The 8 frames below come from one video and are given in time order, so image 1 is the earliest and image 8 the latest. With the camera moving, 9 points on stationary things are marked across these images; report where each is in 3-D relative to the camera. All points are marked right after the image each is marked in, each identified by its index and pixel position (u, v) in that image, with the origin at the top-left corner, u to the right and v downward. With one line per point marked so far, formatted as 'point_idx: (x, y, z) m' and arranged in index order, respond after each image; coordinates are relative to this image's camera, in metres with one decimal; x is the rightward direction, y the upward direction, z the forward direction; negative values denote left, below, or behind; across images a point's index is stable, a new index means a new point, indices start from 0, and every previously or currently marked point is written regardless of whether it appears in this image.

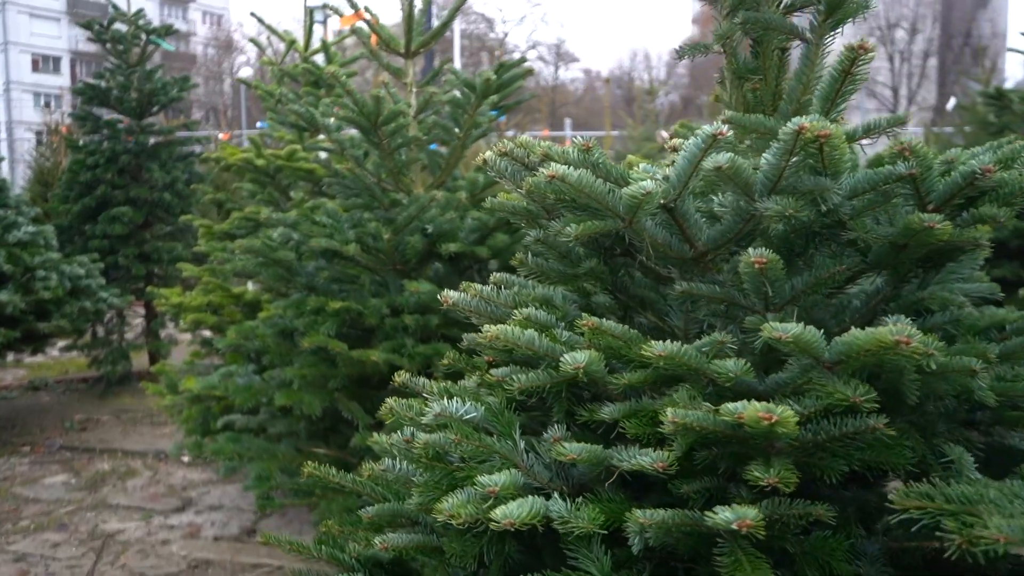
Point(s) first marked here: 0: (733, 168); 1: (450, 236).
0: (+0.5, +0.3, +2.0) m
1: (-0.3, +0.3, +4.5) m
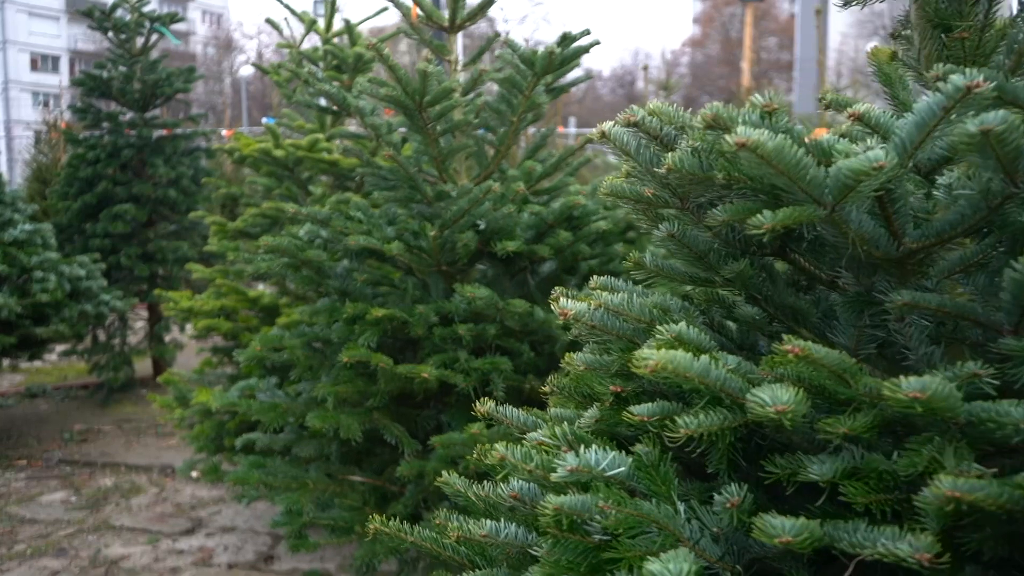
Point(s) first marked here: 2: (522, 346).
0: (+0.8, +0.2, +1.4) m
1: (0.0, +0.2, +4.0) m
2: (0.0, -0.3, +3.8) m
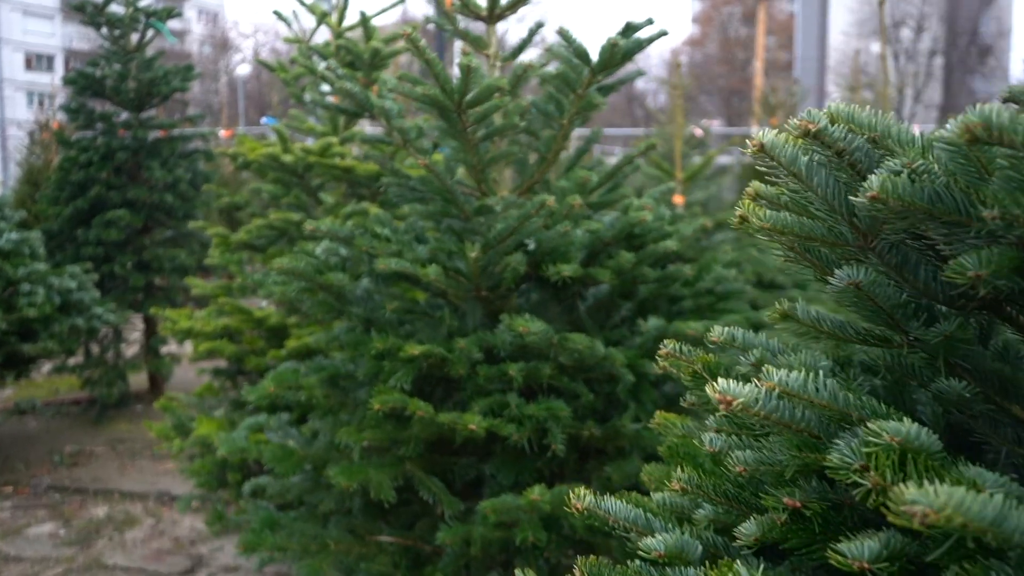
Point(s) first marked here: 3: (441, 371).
0: (+1.0, +0.1, +0.9) m
1: (+0.2, +0.1, +3.4) m
2: (+0.2, -0.4, +3.2) m
3: (-0.3, -0.3, +3.3) m
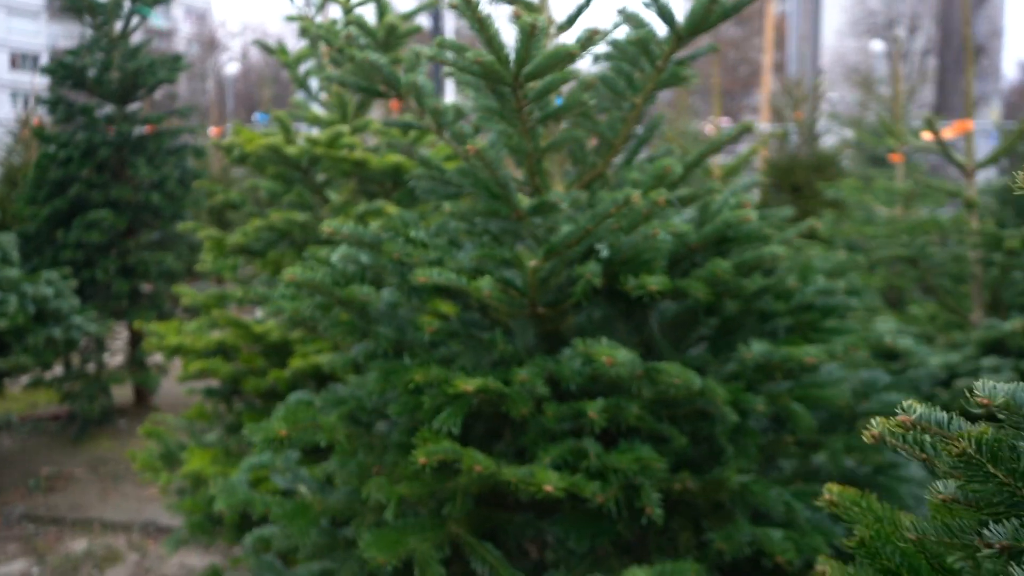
0: (+1.2, +0.1, +0.2) m
1: (+0.4, +0.1, +2.8) m
2: (+0.5, -0.4, +2.6) m
3: (-0.1, -0.4, +2.7) m
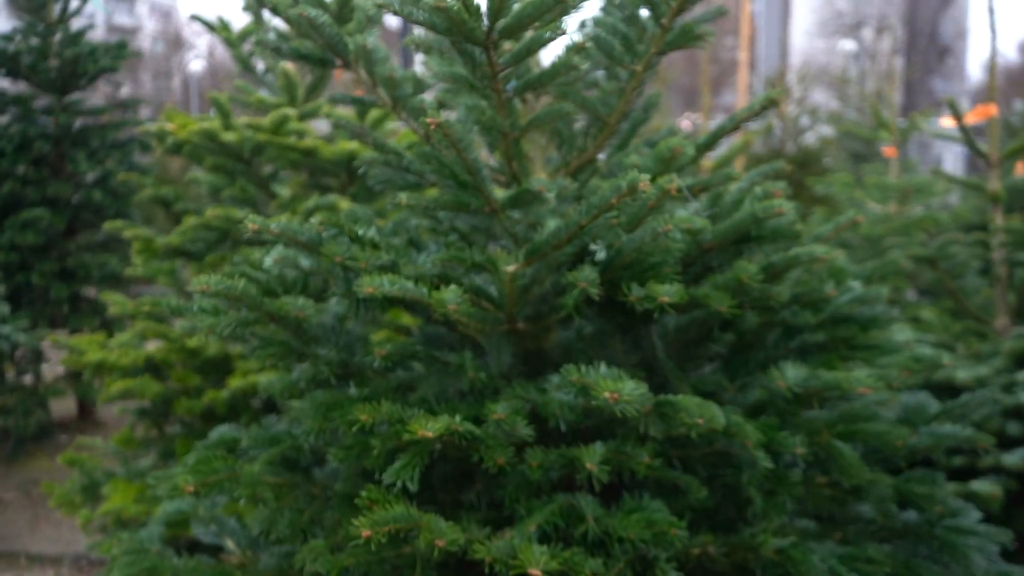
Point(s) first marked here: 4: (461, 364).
0: (+1.2, +0.1, -0.3) m
1: (+0.3, 0.0, +2.2) m
2: (+0.4, -0.4, +2.0) m
3: (-0.1, -0.4, +2.1) m
4: (-0.1, -0.2, +2.4) m
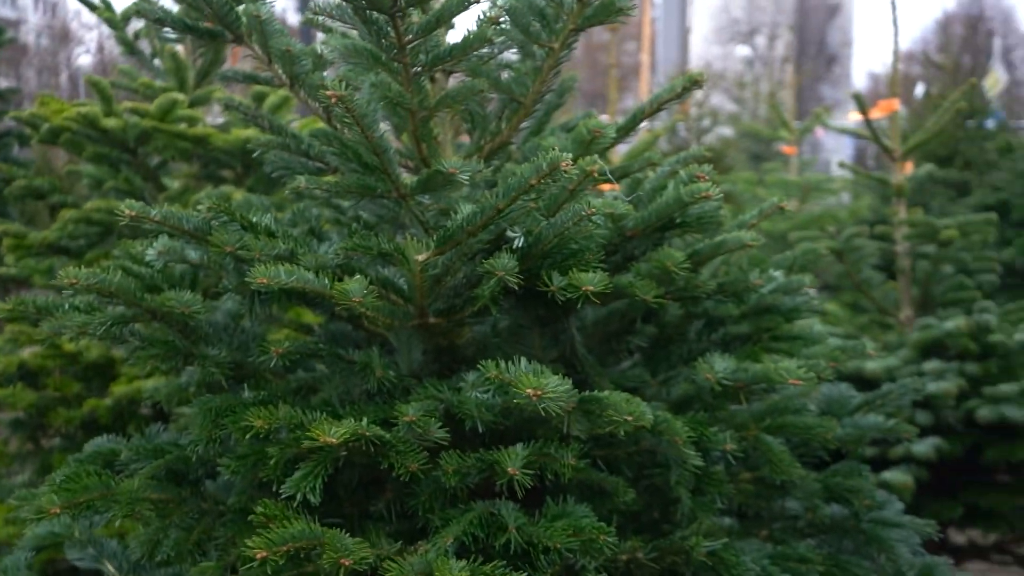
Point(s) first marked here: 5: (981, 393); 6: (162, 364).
0: (+1.3, +0.1, -0.3) m
1: (+0.1, +0.1, +2.1) m
2: (+0.2, -0.4, +1.9) m
3: (-0.3, -0.4, +1.9) m
4: (-0.3, -0.2, +2.2) m
5: (+2.0, -0.4, +3.8) m
6: (-0.9, -0.2, +2.3) m
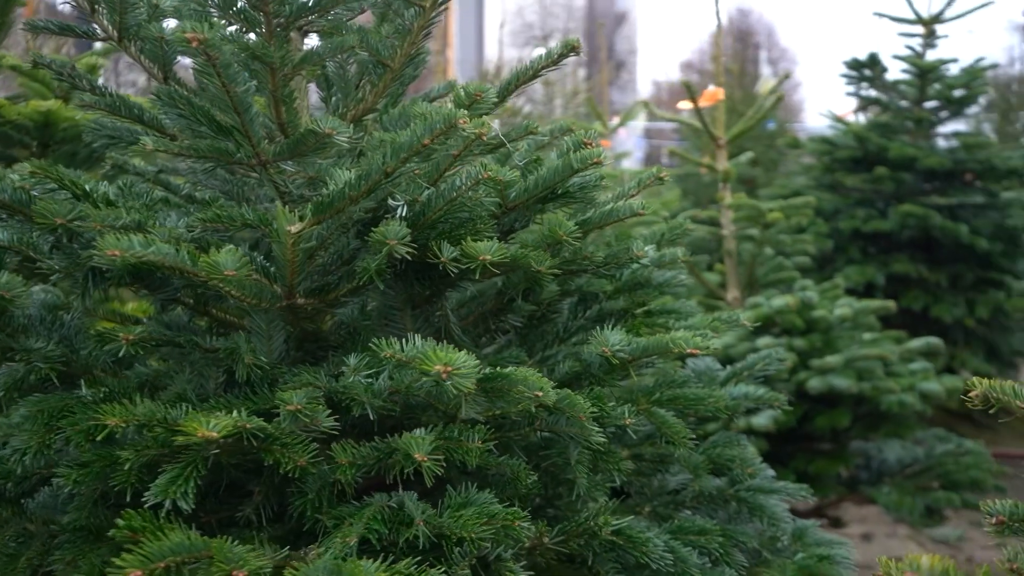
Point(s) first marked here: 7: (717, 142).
0: (+1.5, +0.2, -0.2) m
1: (-0.1, +0.1, +1.9) m
2: (0.0, -0.4, +1.8) m
3: (-0.5, -0.3, +1.7) m
4: (-0.6, -0.1, +1.9) m
5: (+1.3, -0.4, +4.1) m
6: (-1.2, -0.2, +2.0) m
7: (+1.1, +0.8, +4.6) m
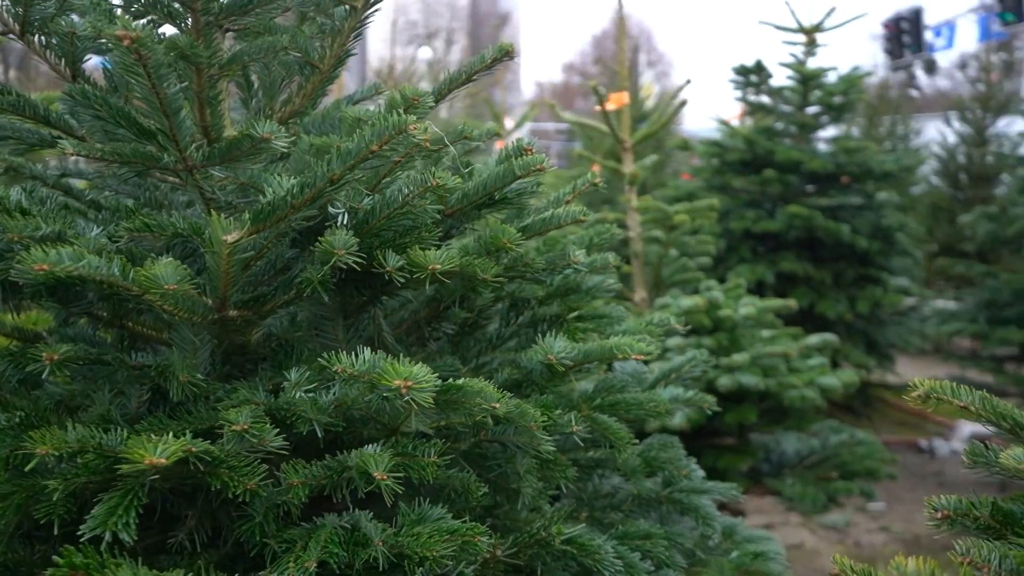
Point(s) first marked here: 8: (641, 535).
0: (+1.7, +0.2, 0.0) m
1: (-0.3, +0.1, +1.9) m
2: (-0.1, -0.4, +1.7) m
3: (-0.6, -0.3, +1.6) m
4: (-0.7, -0.2, +1.8) m
5: (+1.0, -0.4, +4.2) m
6: (-1.3, -0.2, +1.8) m
7: (+0.6, +0.8, +4.7) m
8: (+0.3, -0.6, +2.1) m
